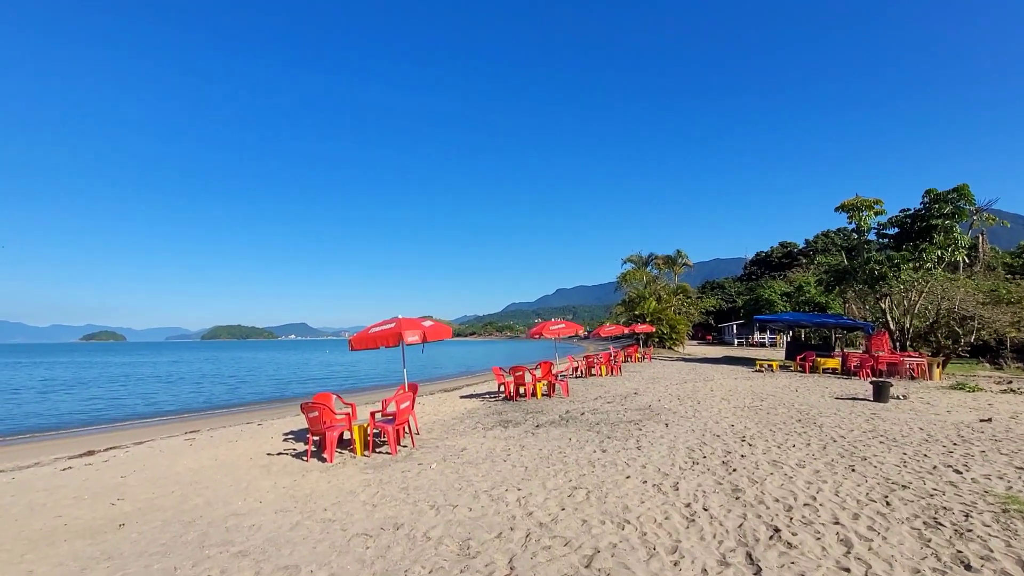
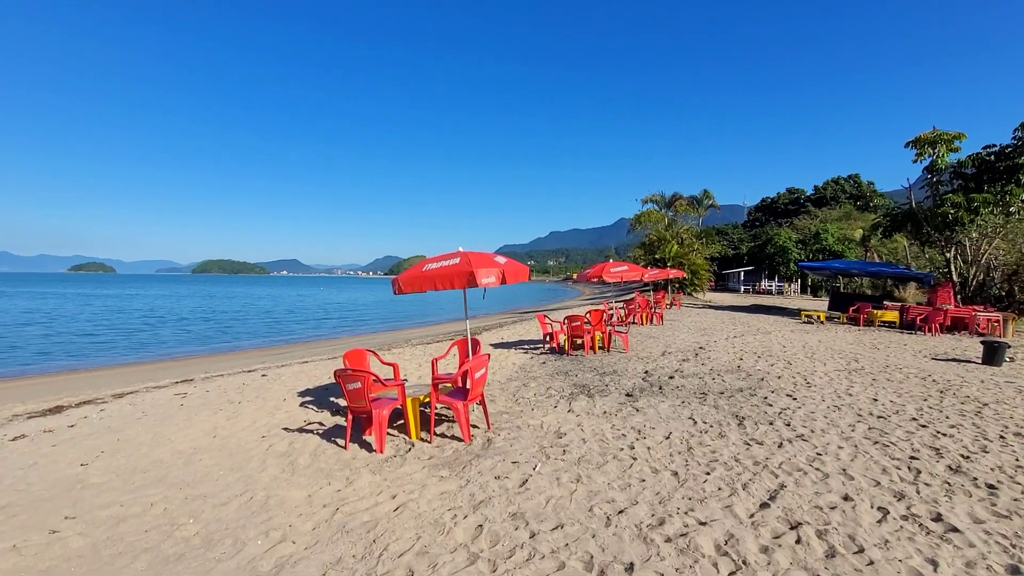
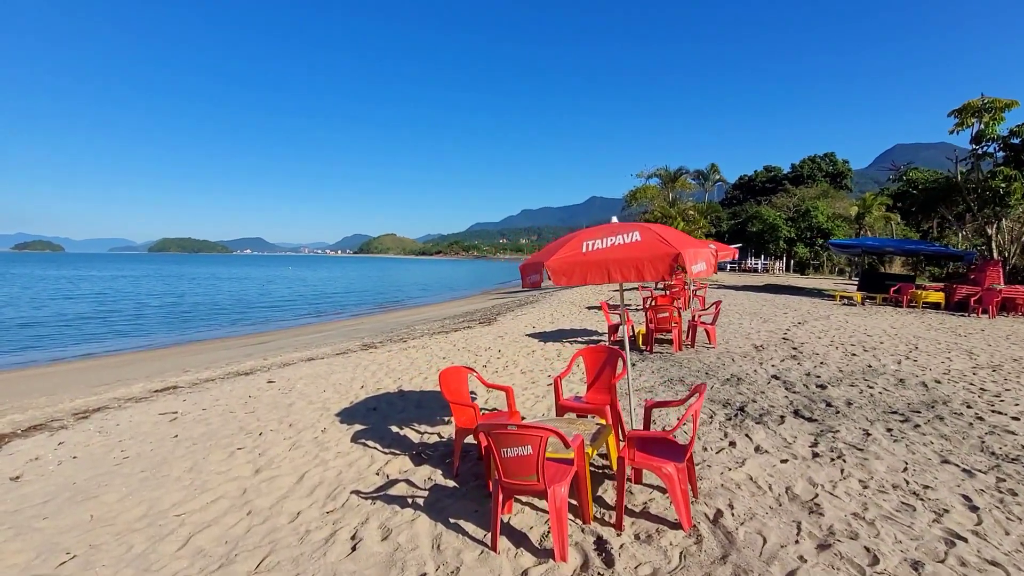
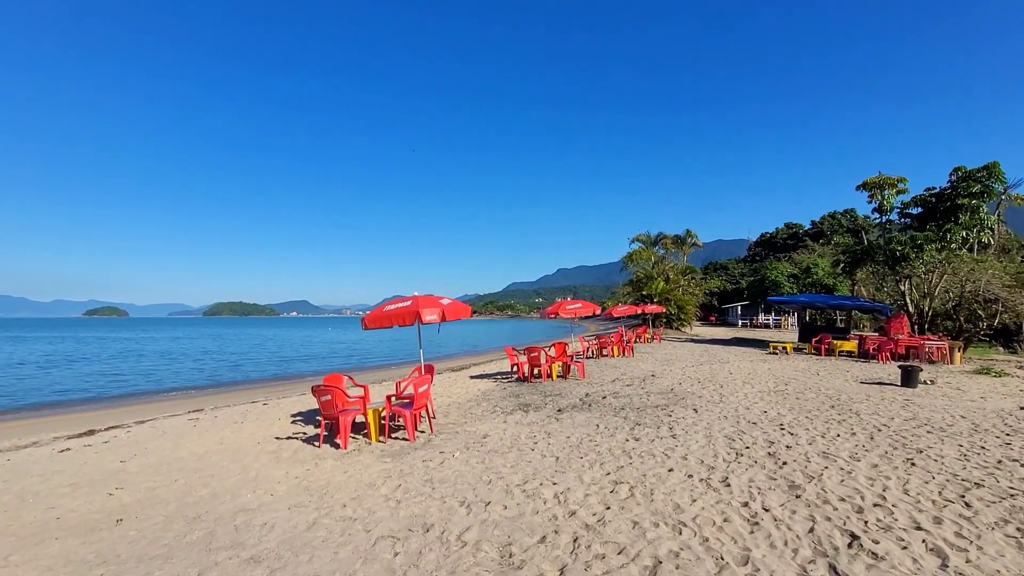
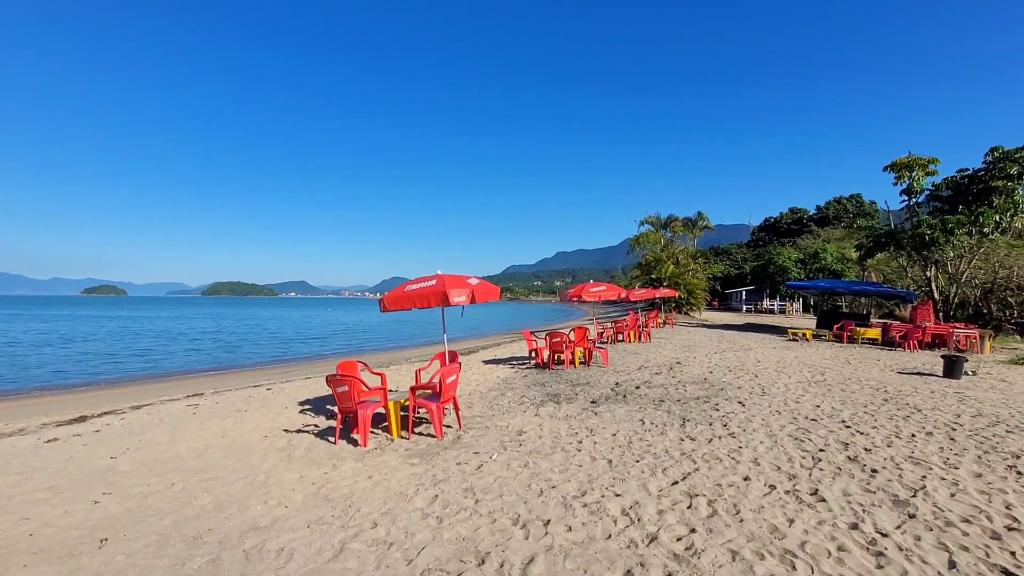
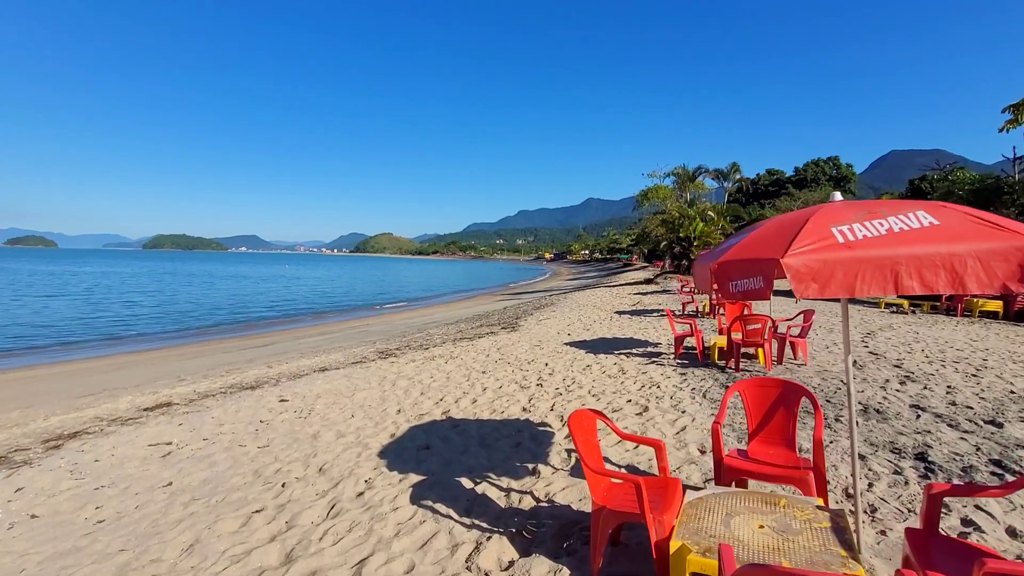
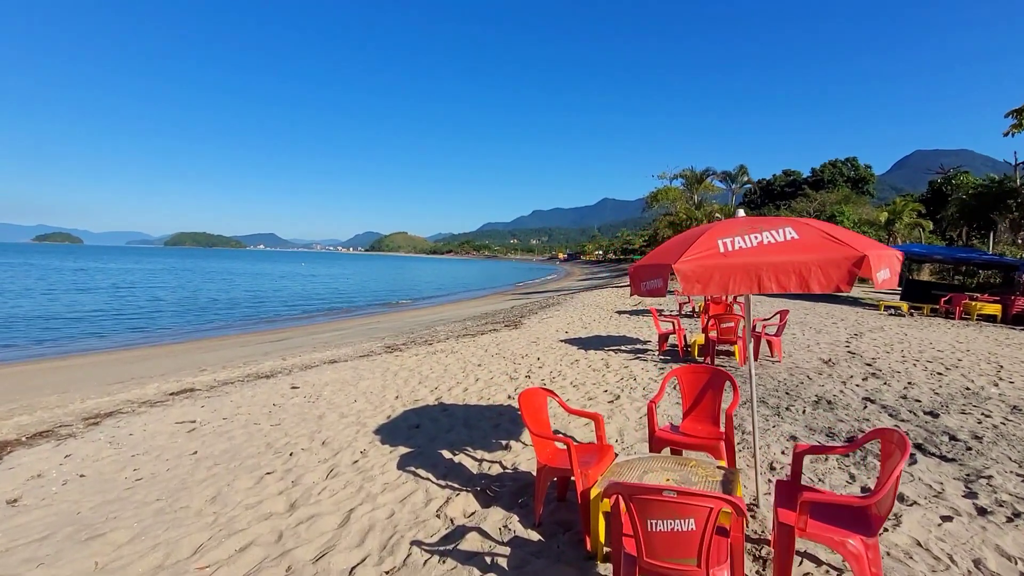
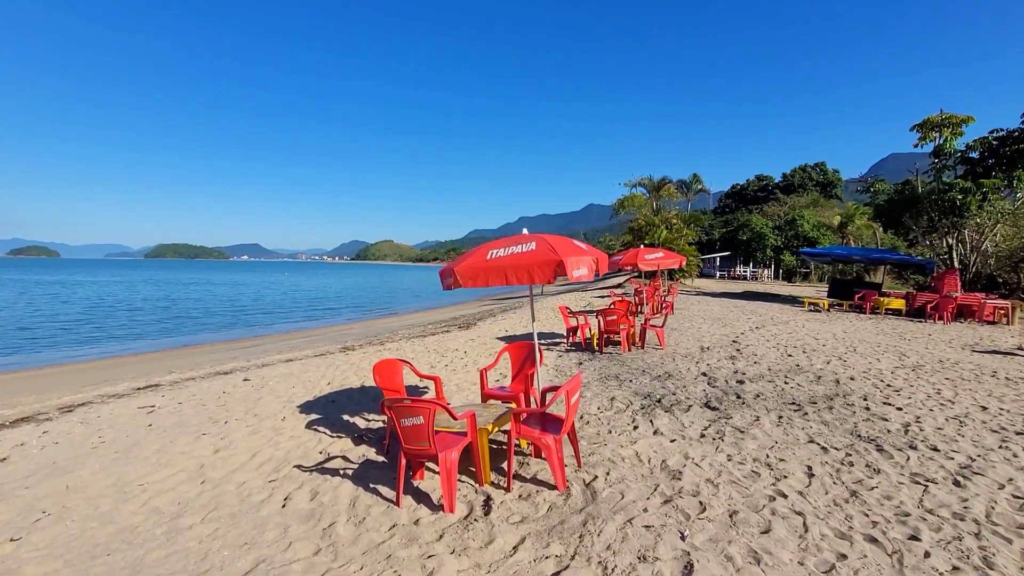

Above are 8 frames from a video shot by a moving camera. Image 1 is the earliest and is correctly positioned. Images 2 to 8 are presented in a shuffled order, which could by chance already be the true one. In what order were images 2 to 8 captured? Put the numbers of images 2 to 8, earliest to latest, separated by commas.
4, 5, 2, 8, 3, 7, 6
